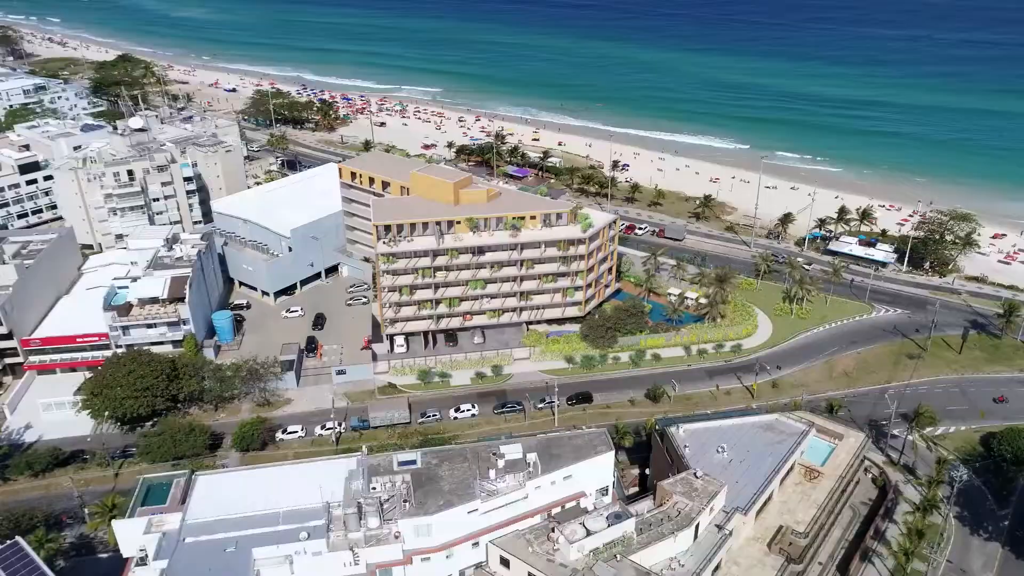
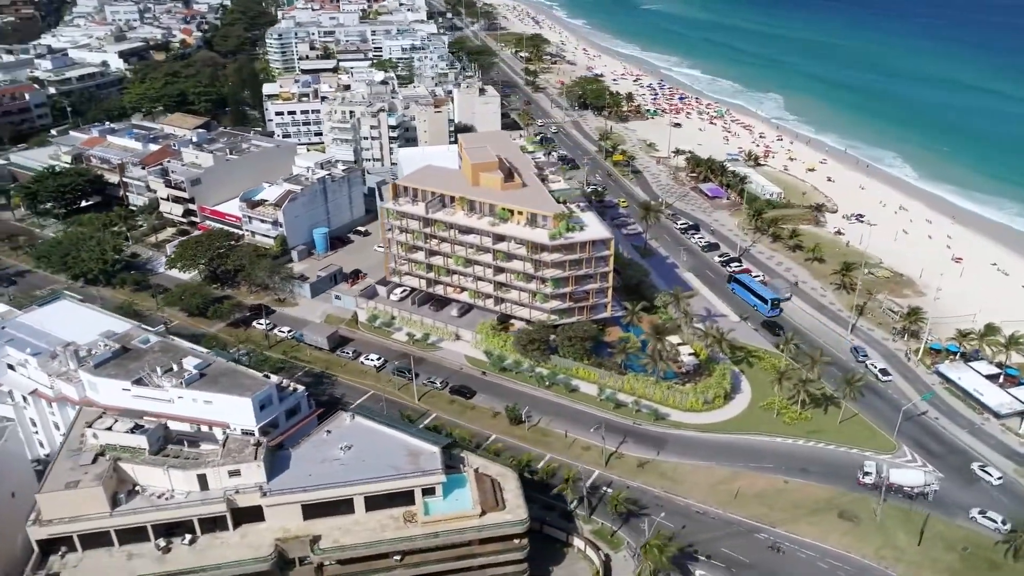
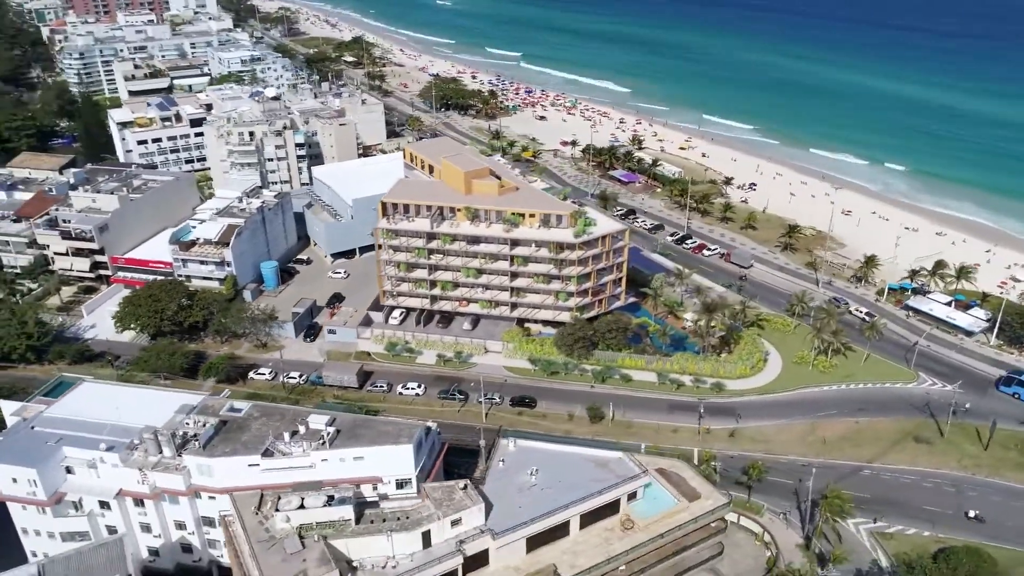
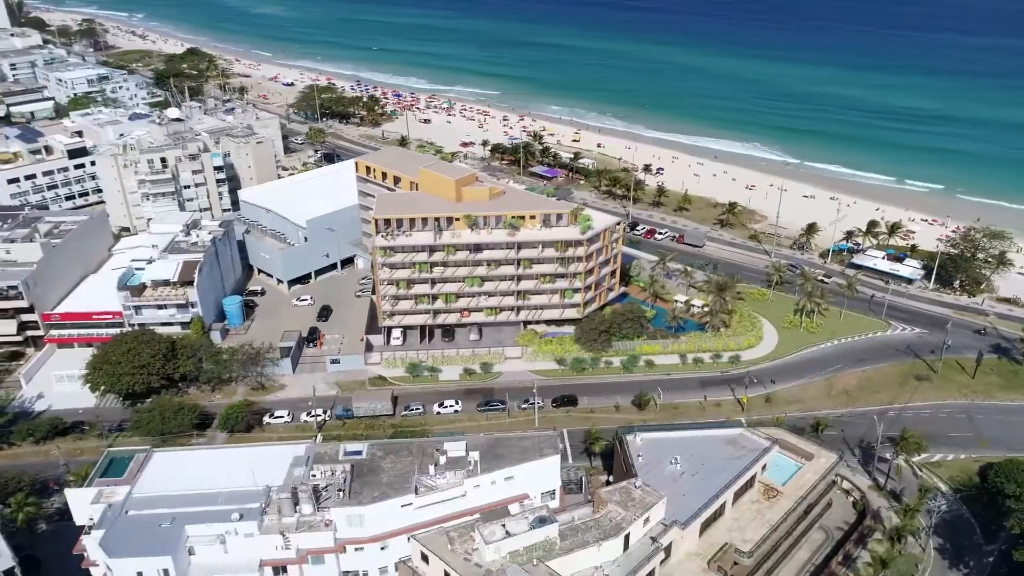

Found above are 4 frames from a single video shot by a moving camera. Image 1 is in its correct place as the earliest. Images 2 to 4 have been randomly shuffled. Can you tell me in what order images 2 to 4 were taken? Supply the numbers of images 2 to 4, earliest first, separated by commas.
4, 3, 2
